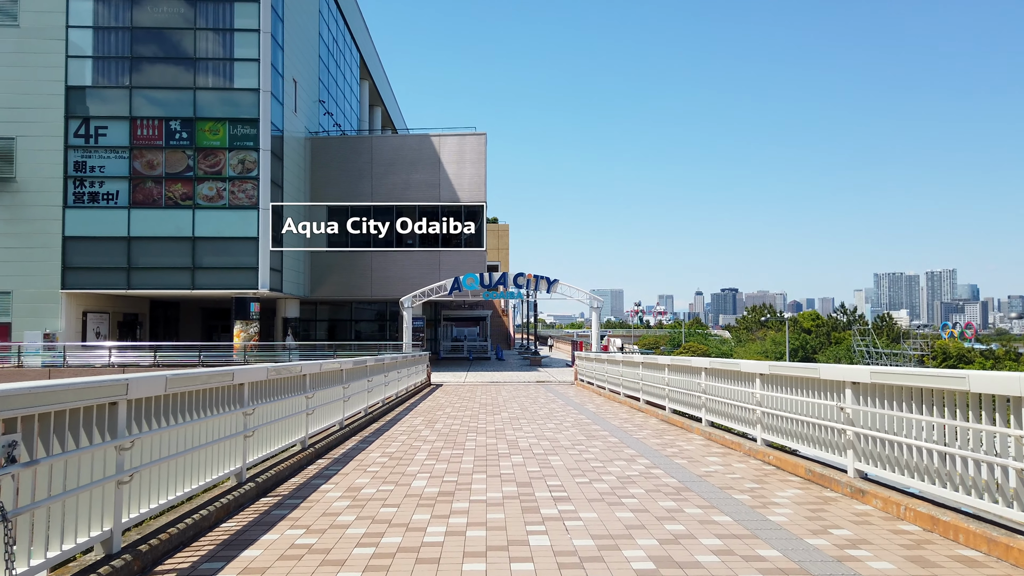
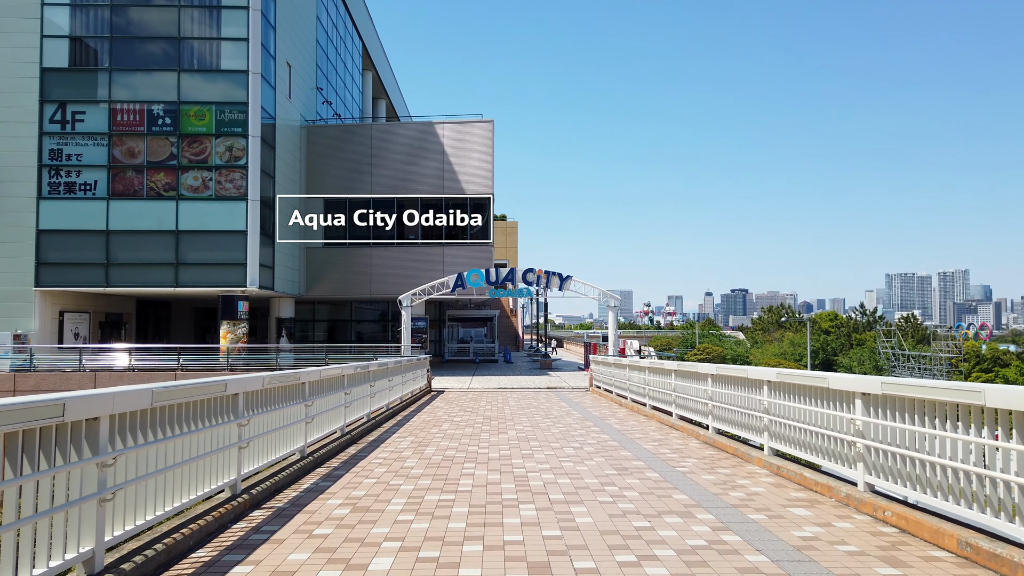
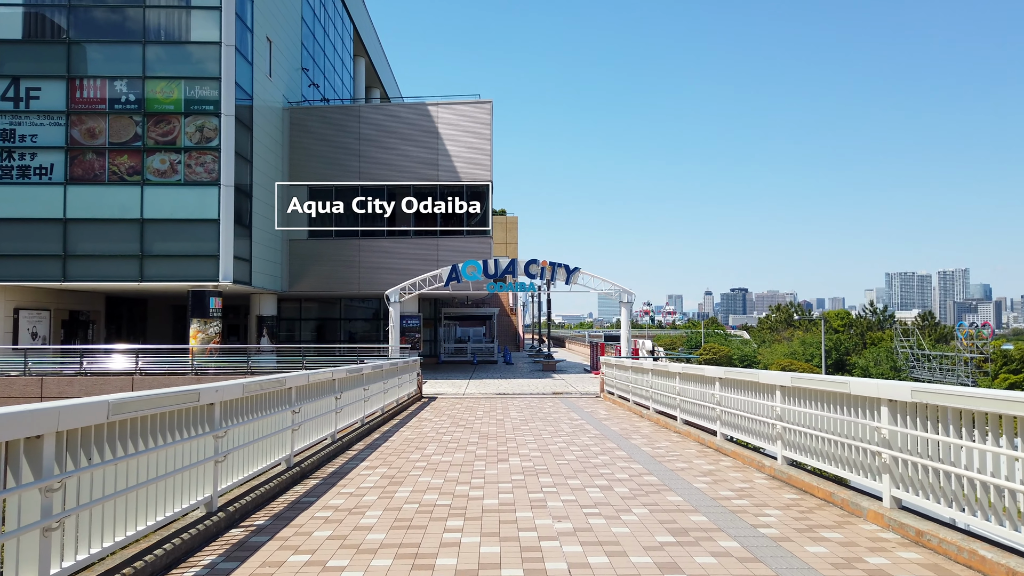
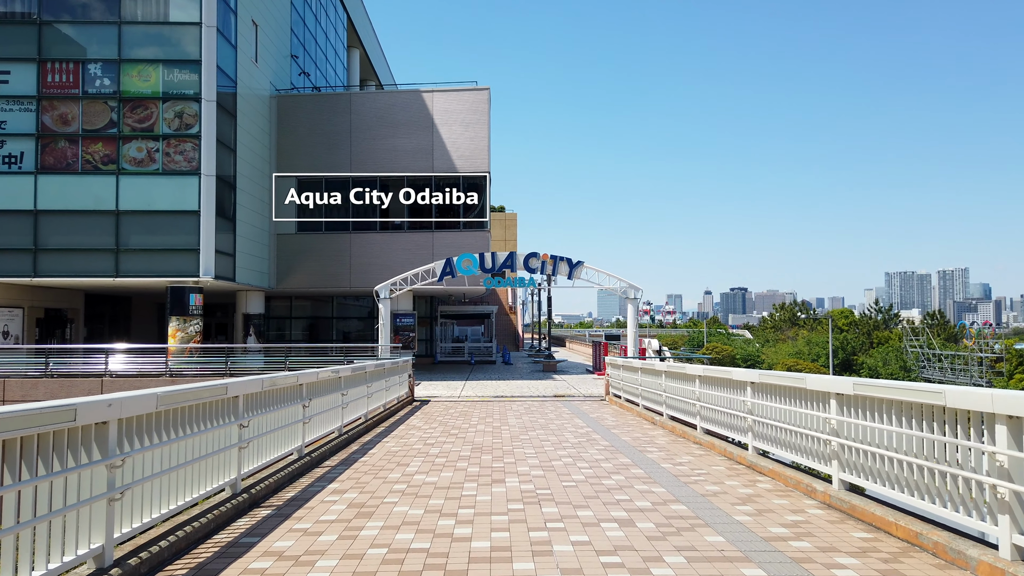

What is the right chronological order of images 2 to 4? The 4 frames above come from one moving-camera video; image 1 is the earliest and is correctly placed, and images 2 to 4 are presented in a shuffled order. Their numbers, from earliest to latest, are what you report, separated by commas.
2, 3, 4
